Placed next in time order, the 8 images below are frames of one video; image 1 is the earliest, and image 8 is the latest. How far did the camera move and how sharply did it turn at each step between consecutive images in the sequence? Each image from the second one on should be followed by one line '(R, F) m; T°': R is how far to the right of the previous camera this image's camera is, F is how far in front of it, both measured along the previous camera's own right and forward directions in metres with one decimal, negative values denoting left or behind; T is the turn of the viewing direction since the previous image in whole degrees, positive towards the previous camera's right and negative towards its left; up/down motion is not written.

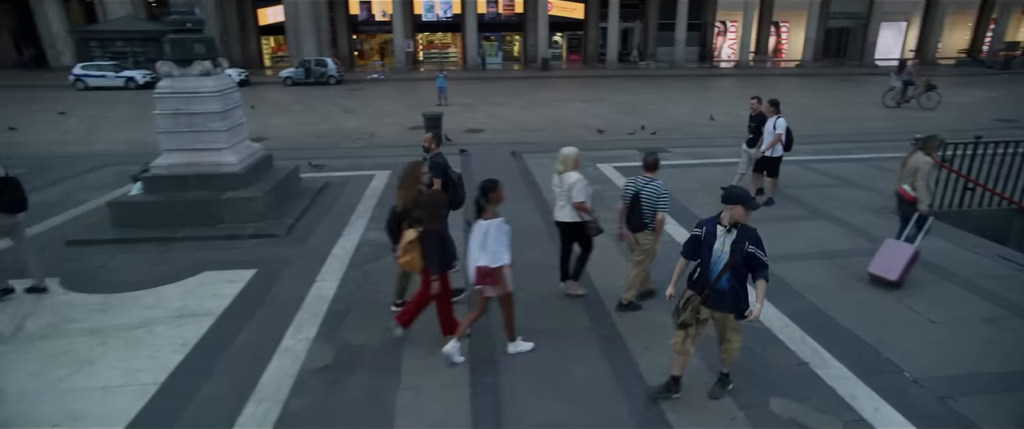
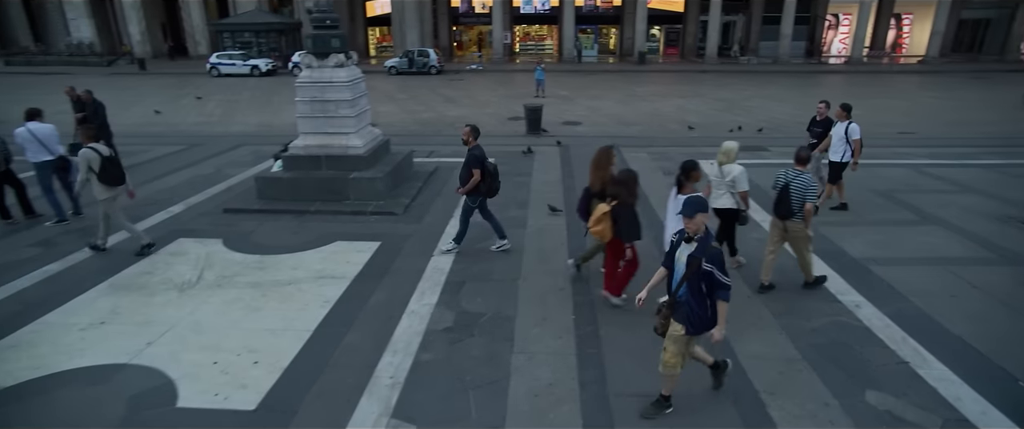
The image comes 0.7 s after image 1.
(-0.2, -0.5) m; -8°
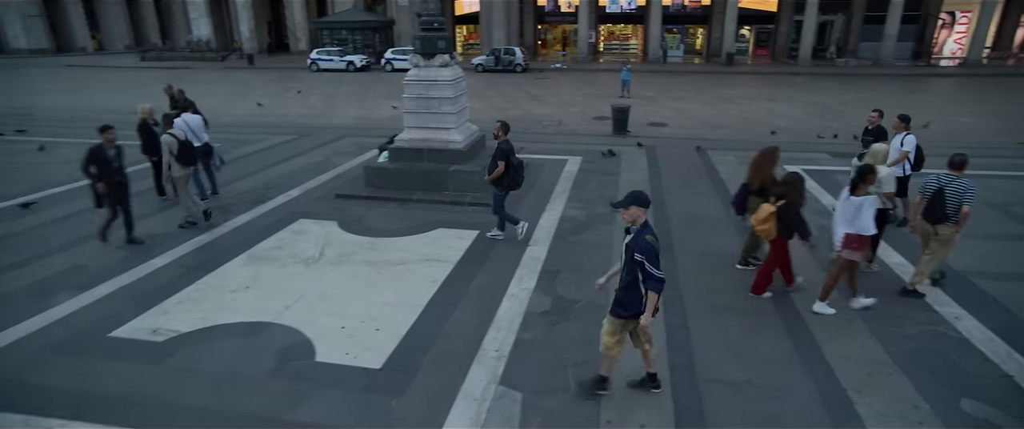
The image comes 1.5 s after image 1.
(-0.2, -0.5) m; -7°
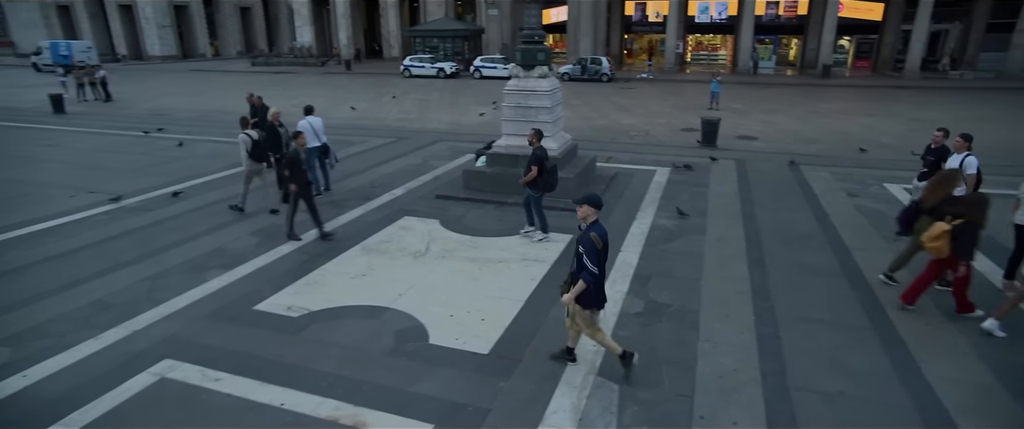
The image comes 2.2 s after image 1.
(-0.3, -0.5) m; -7°
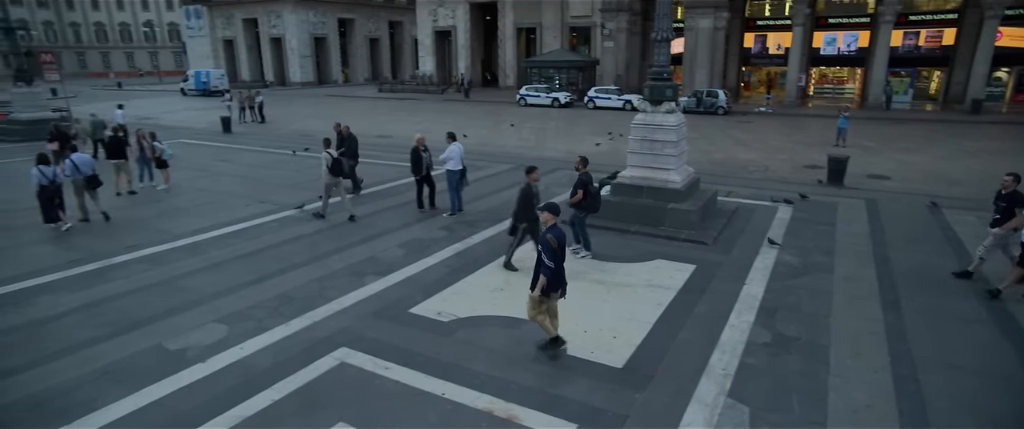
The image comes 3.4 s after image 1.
(-0.4, -0.7) m; -10°
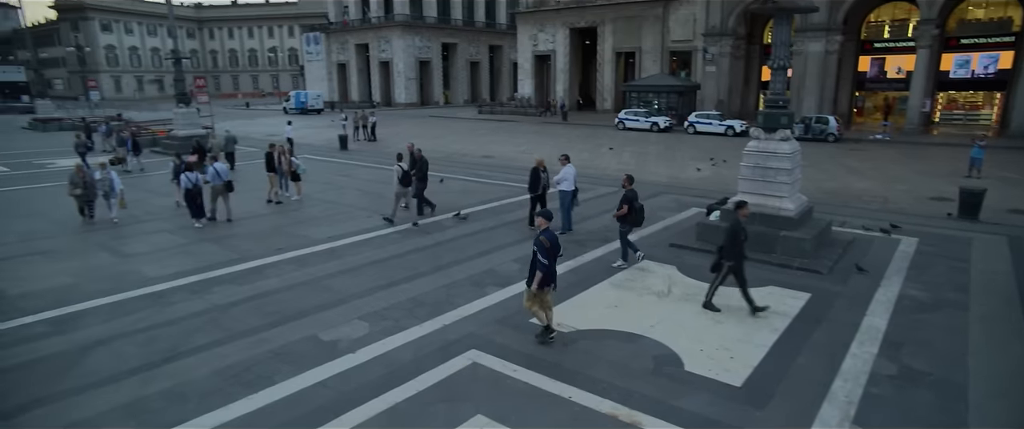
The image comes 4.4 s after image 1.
(-0.4, -0.6) m; -8°
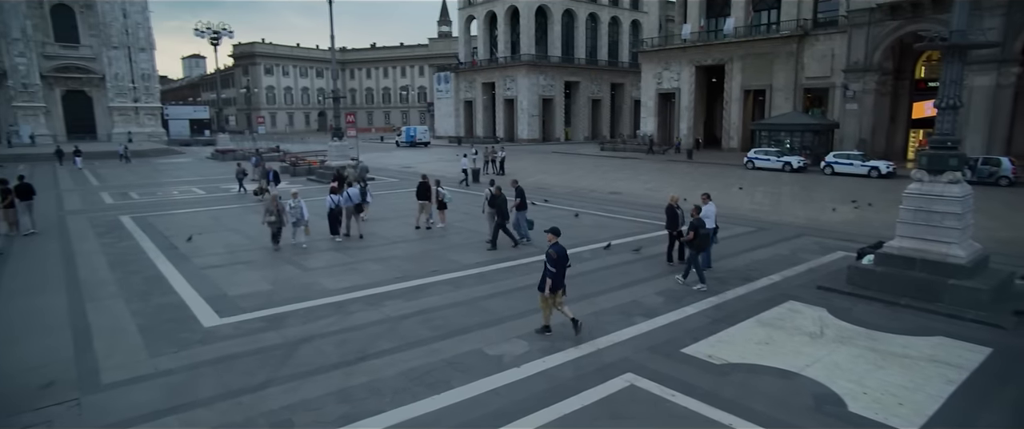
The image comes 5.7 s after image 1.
(-0.6, -0.7) m; -11°
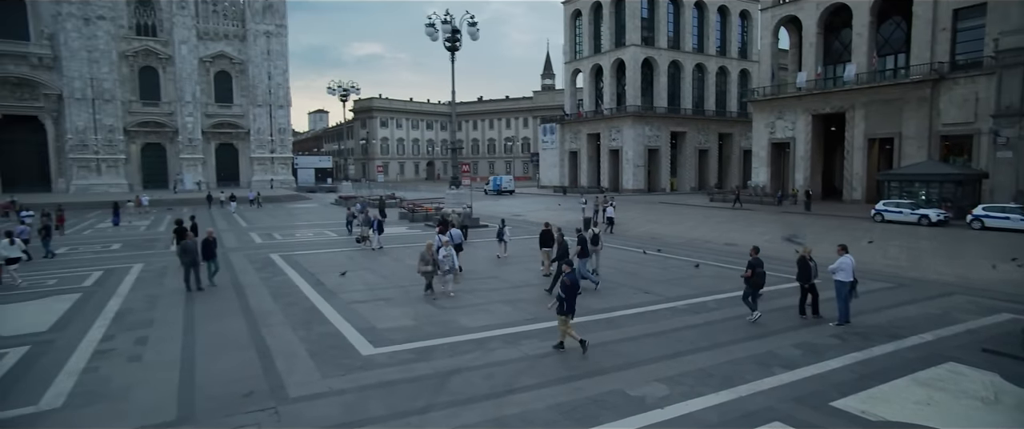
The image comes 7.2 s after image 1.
(-0.6, -0.5) m; -9°
